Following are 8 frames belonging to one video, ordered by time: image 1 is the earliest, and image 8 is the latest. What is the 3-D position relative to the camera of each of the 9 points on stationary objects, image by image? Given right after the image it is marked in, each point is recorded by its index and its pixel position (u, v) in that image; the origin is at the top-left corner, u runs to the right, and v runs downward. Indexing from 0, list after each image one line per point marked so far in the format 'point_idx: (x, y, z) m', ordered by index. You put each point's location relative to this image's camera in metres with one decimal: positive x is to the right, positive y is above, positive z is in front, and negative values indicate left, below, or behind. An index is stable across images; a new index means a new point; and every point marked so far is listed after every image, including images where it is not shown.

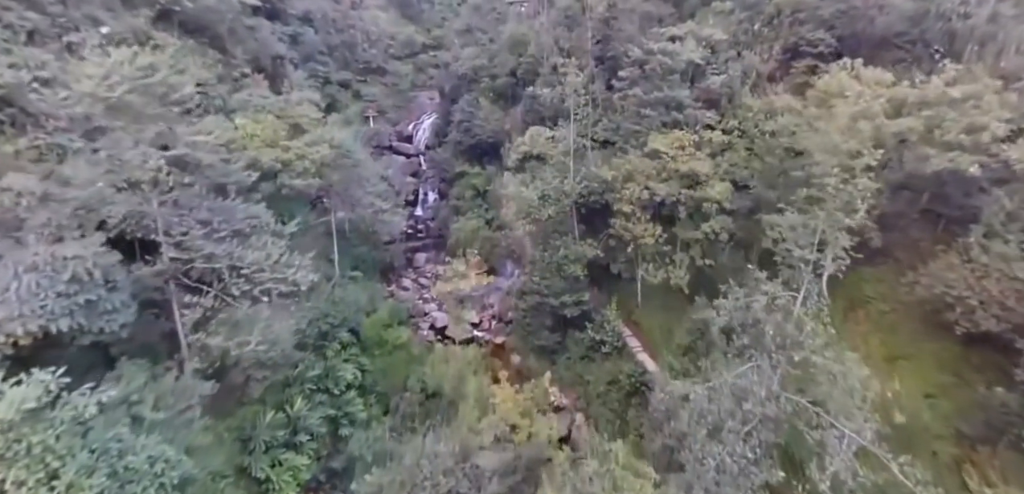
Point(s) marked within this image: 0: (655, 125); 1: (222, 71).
0: (+3.3, +2.8, +12.0) m
1: (-8.0, +4.8, +14.5) m
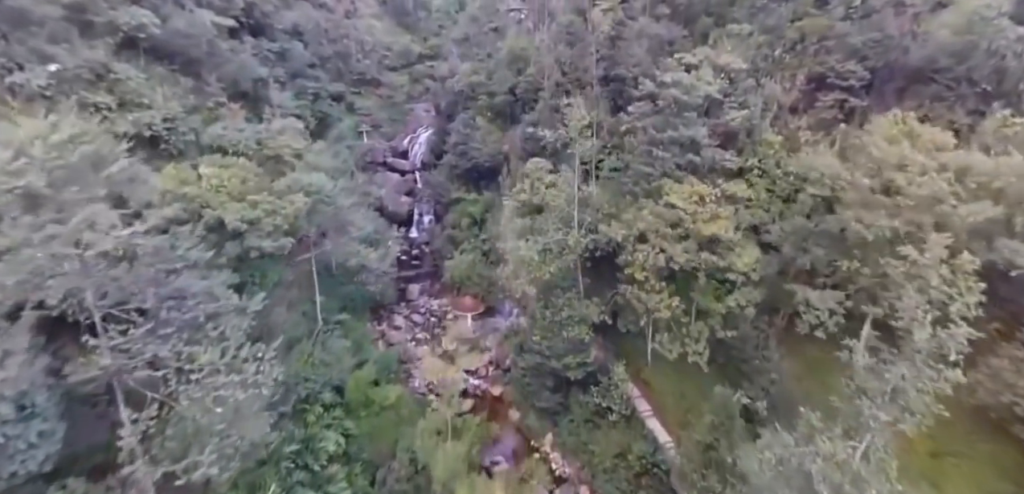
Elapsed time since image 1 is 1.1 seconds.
0: (+3.2, +1.6, +10.9) m
1: (-8.0, +3.6, +13.3) m
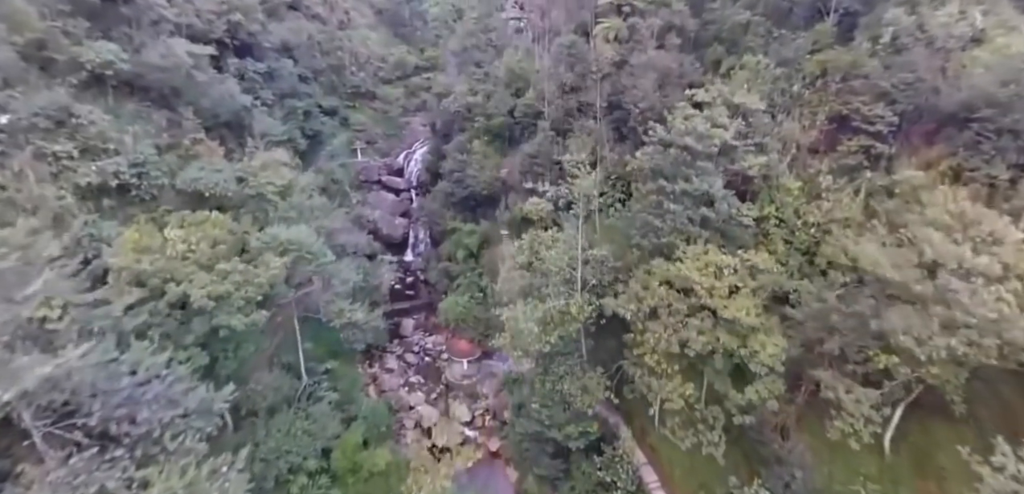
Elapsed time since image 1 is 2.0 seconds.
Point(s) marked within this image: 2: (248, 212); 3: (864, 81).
0: (+3.2, +0.5, +10.0) m
1: (-8.1, +2.5, +12.4) m
2: (-6.6, +0.8, +13.0) m
3: (+7.3, +3.5, +10.9) m
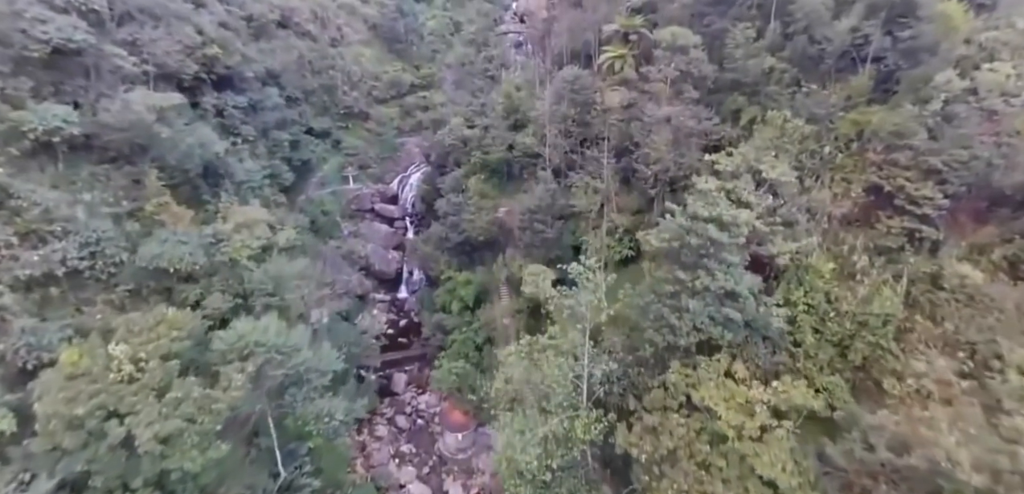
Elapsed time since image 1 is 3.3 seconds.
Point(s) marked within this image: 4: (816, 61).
0: (+3.1, -1.3, +8.8) m
1: (-8.1, +0.8, +11.2) m
2: (-6.6, -0.8, +11.8) m
3: (+7.3, +1.8, +9.7) m
4: (+6.7, +4.1, +11.6) m
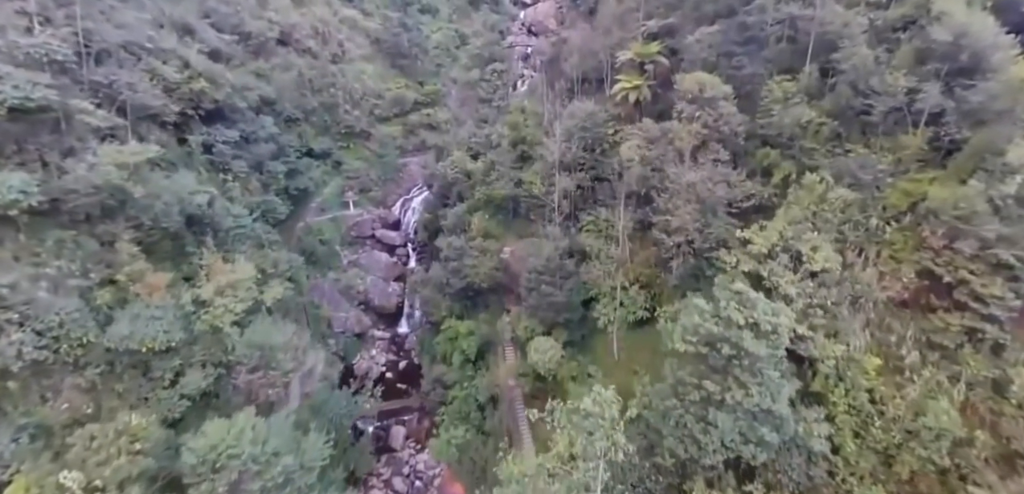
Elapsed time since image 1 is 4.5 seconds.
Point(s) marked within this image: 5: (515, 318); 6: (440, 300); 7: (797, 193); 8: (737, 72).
0: (+3.2, -2.8, +7.8) m
1: (-8.0, -0.6, +10.3) m
2: (-6.5, -2.2, +10.9) m
3: (+7.3, +0.2, +8.4) m
4: (+6.8, +2.6, +10.3) m
5: (+0.1, -1.8, +13.5) m
6: (-2.2, -1.6, +16.1) m
7: (+5.5, +1.0, +10.1) m
8: (+5.1, +3.9, +11.8) m
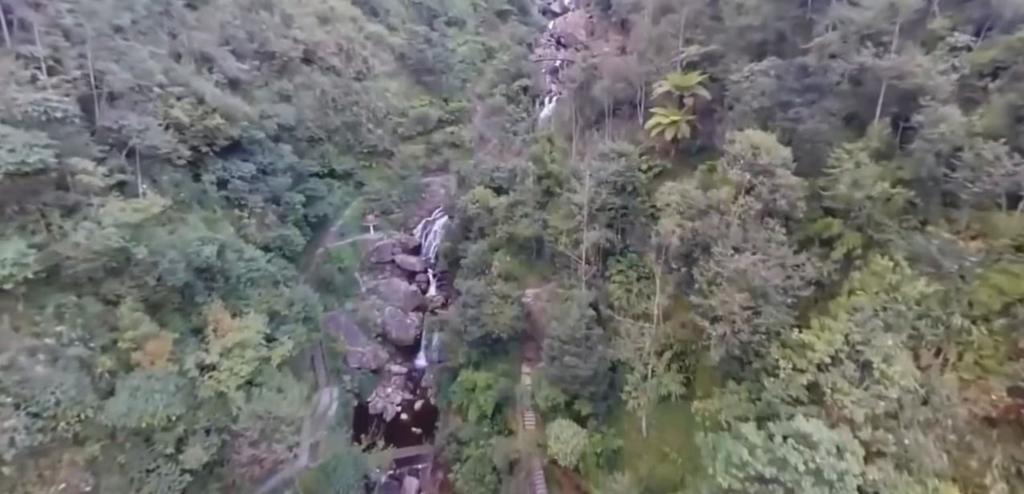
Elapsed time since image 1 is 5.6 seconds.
0: (+3.3, -4.4, +6.7) m
1: (-7.7, -1.8, +9.8) m
2: (-6.1, -3.5, +10.4) m
3: (+7.6, -1.4, +7.0) m
4: (+7.3, +1.0, +8.9) m
5: (+0.6, -3.1, +12.6) m
6: (-1.4, -2.8, +15.3) m
7: (+5.9, -0.6, +8.8) m
8: (+5.6, +2.4, +10.4) m
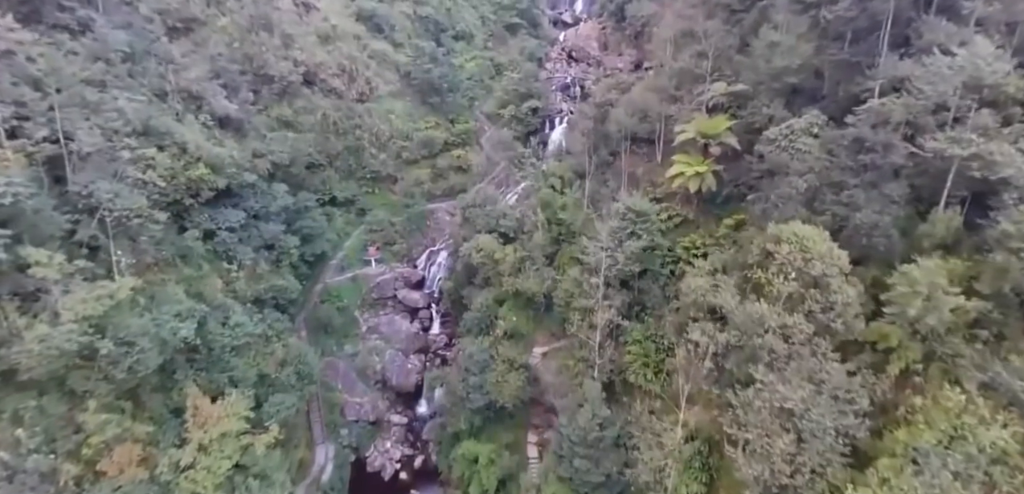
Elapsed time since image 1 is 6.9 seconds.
0: (+3.3, -6.2, +5.6) m
1: (-7.6, -3.5, +8.9) m
2: (-6.0, -5.1, +9.5) m
3: (+7.6, -3.3, +5.8) m
4: (+7.3, -0.8, +7.6) m
5: (+0.7, -4.8, +11.5) m
6: (-1.3, -4.4, +14.2) m
7: (+6.0, -2.4, +7.6) m
8: (+5.8, +0.6, +9.1) m
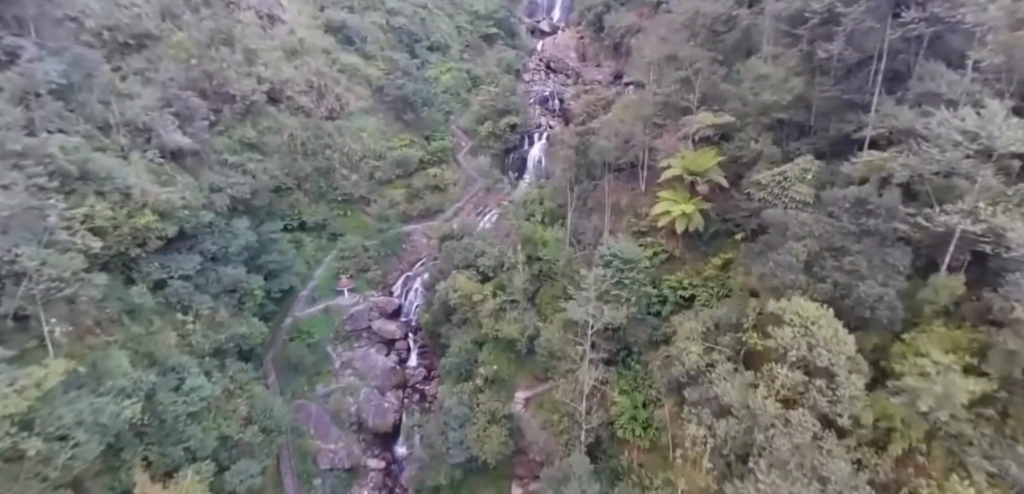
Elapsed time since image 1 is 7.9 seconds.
0: (+3.2, -7.5, +5.0) m
1: (-7.8, -4.8, +7.8) m
2: (-6.3, -6.4, +8.5) m
3: (+7.5, -4.5, +5.3) m
4: (+7.1, -1.9, +7.0) m
5: (+0.4, -5.9, +10.8) m
6: (-1.7, -5.5, +13.4) m
7: (+5.7, -3.5, +7.0) m
8: (+5.4, -0.5, +8.5) m
